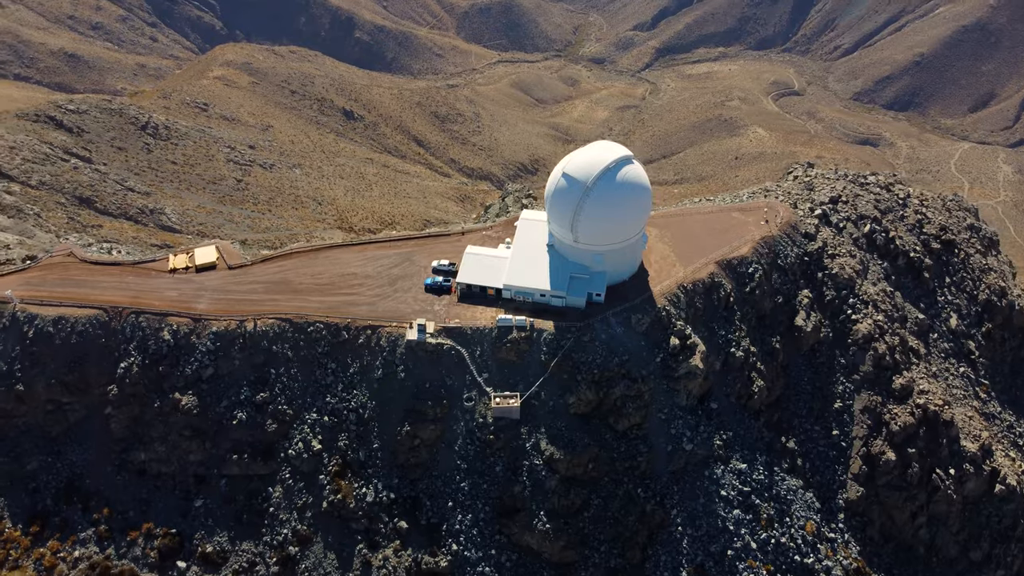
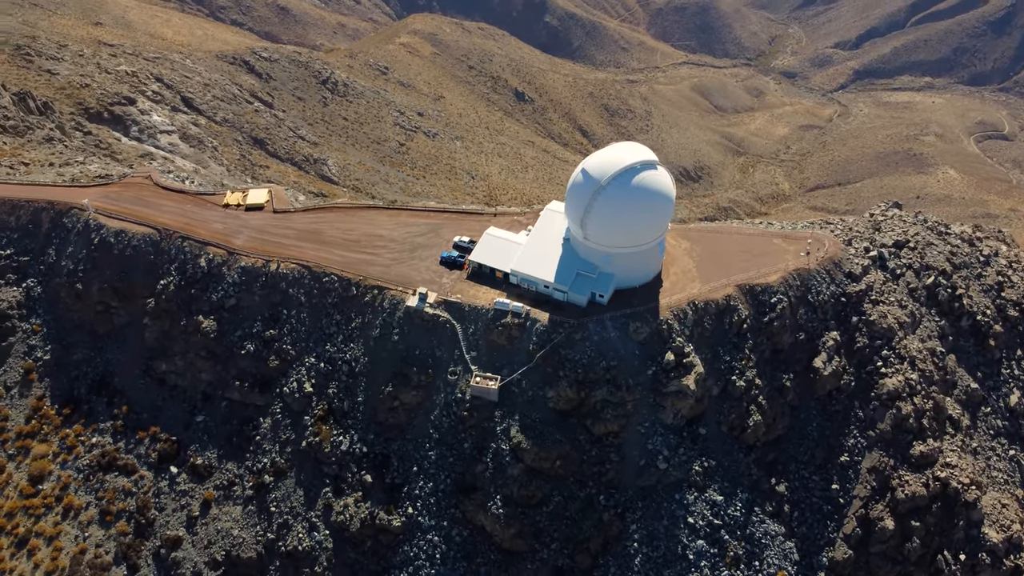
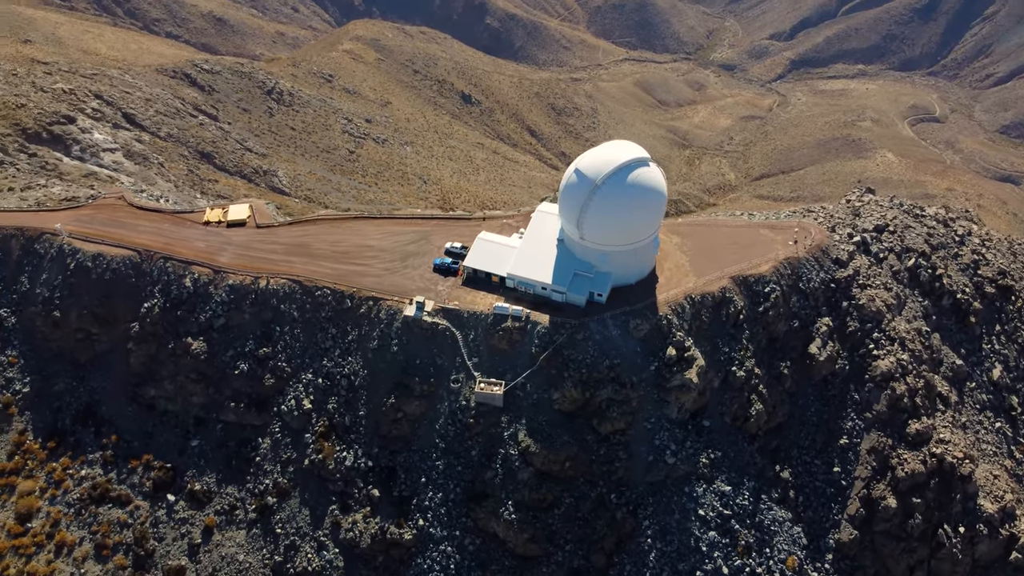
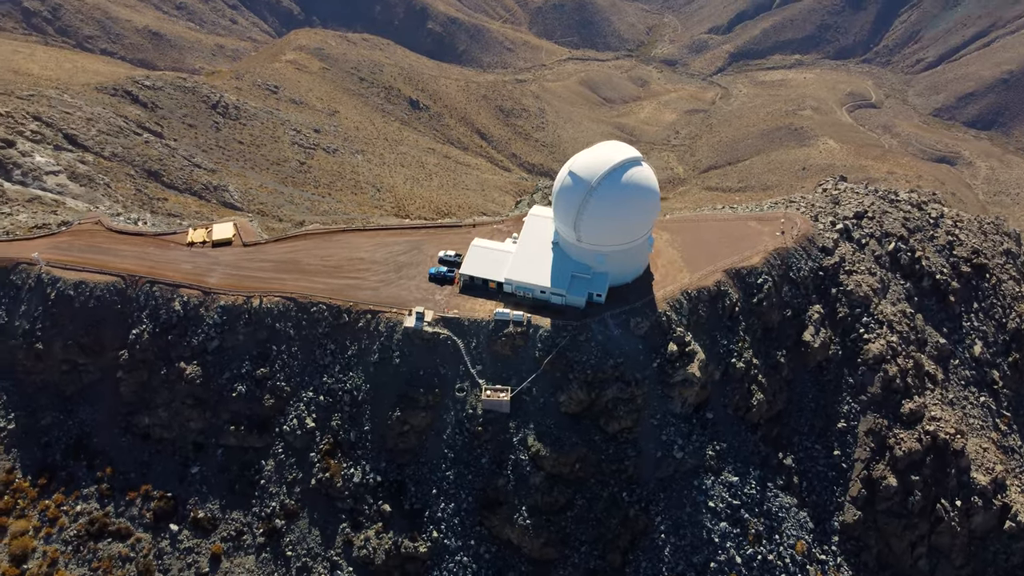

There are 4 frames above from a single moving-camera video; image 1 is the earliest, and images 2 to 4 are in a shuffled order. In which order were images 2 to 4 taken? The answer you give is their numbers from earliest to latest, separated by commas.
4, 3, 2
